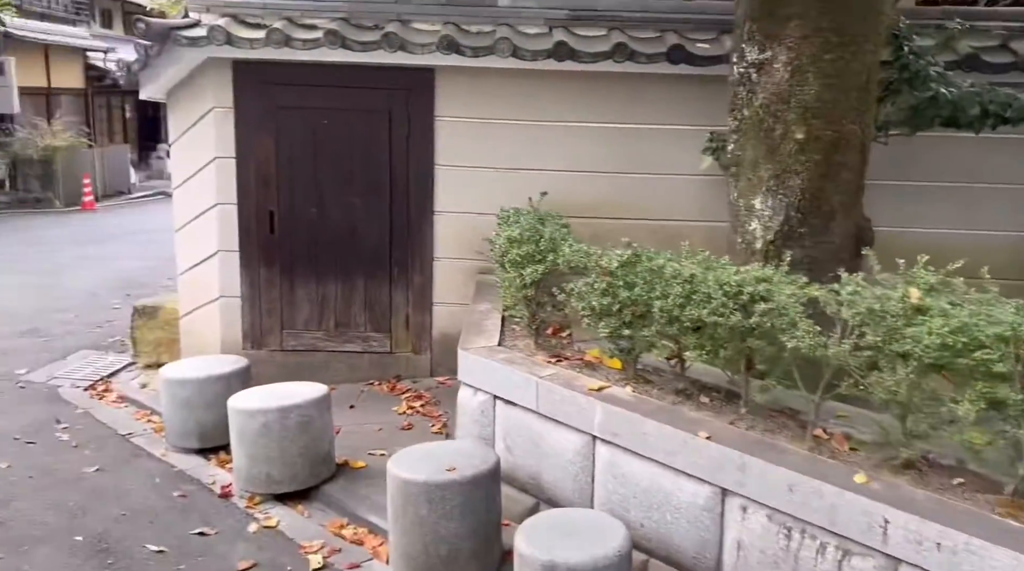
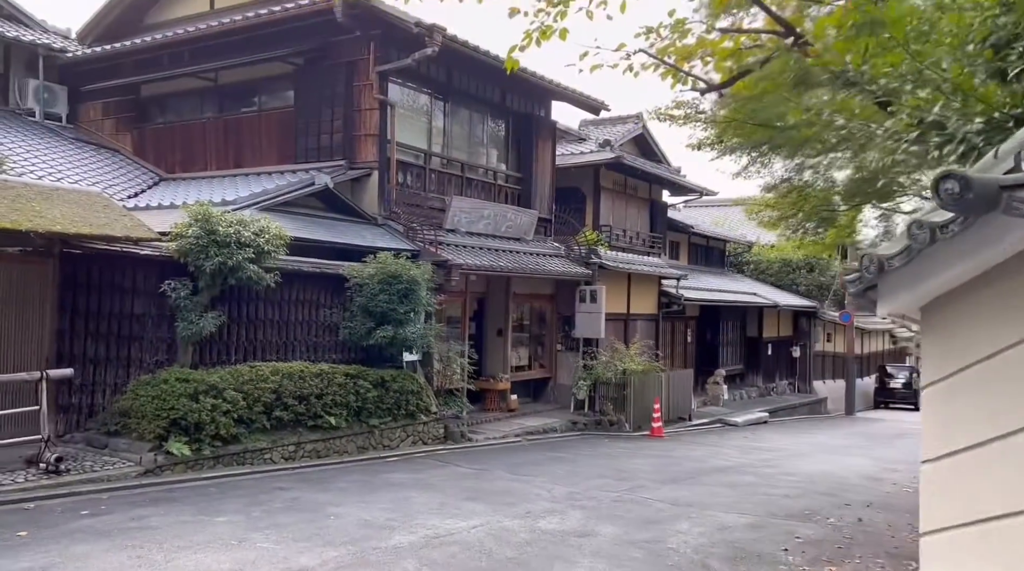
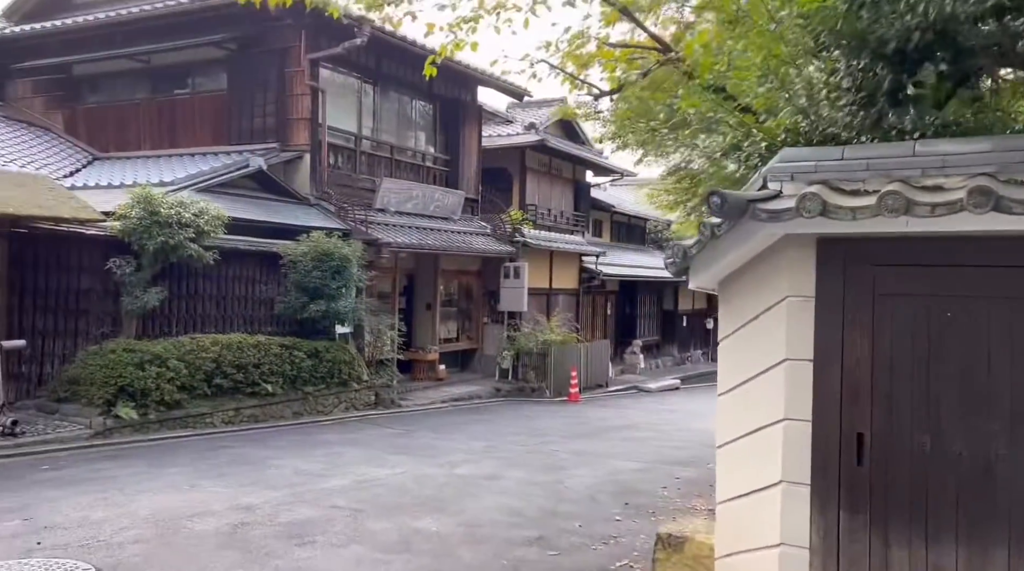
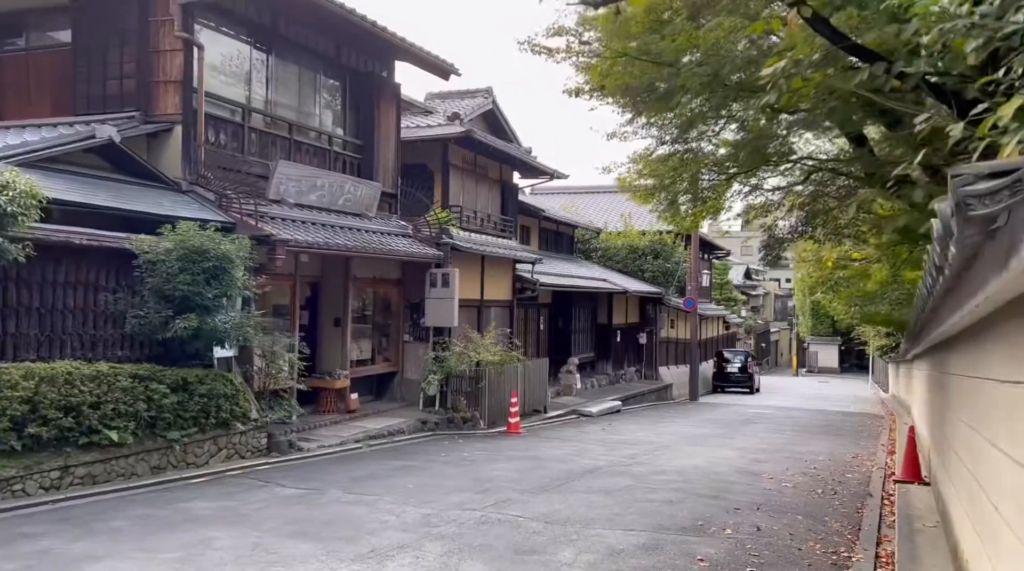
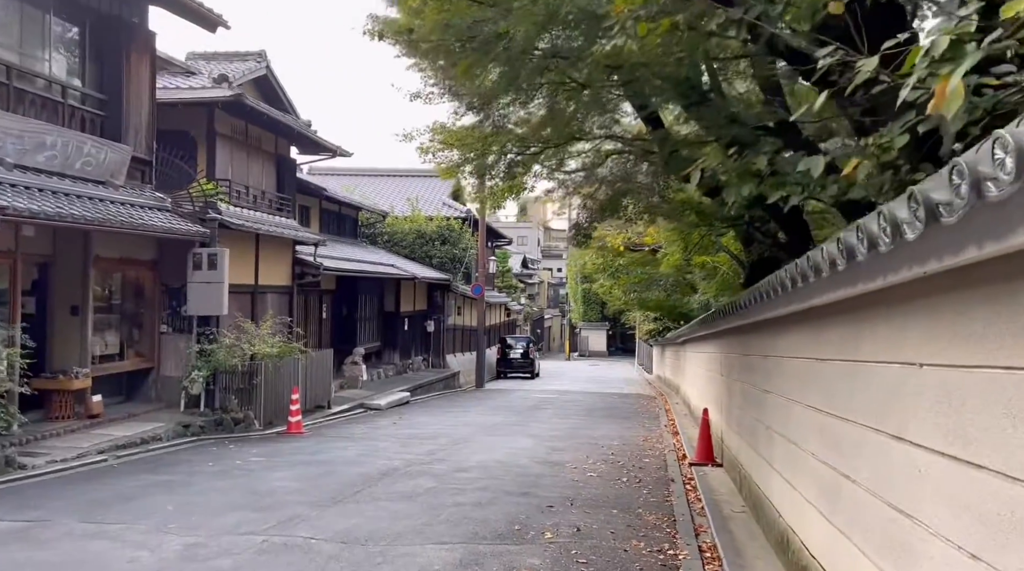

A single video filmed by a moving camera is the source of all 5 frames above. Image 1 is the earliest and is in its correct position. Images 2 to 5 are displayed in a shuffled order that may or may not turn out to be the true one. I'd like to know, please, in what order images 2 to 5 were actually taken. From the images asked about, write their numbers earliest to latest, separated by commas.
3, 2, 4, 5
